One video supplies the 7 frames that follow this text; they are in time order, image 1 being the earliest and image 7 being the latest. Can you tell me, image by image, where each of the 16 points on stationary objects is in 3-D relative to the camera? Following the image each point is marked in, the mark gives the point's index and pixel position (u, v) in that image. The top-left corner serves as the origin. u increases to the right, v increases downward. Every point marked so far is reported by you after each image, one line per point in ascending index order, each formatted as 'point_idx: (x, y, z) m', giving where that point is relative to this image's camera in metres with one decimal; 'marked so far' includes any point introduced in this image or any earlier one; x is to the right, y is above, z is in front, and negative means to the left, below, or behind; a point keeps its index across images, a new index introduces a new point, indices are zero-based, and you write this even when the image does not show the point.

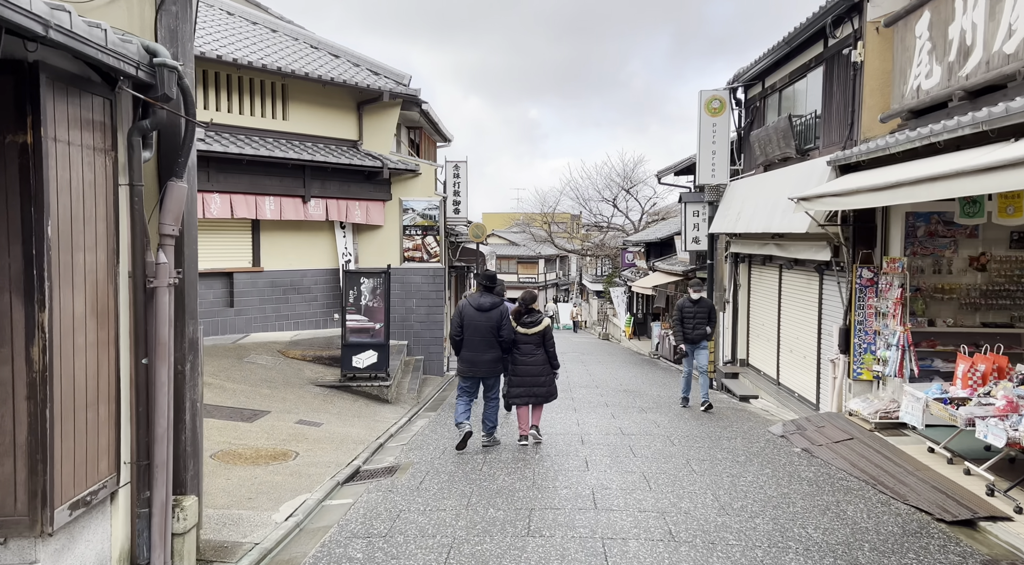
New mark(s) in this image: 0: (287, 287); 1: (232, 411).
0: (-4.6, -0.1, +15.0) m
1: (-3.7, -1.7, +9.5) m
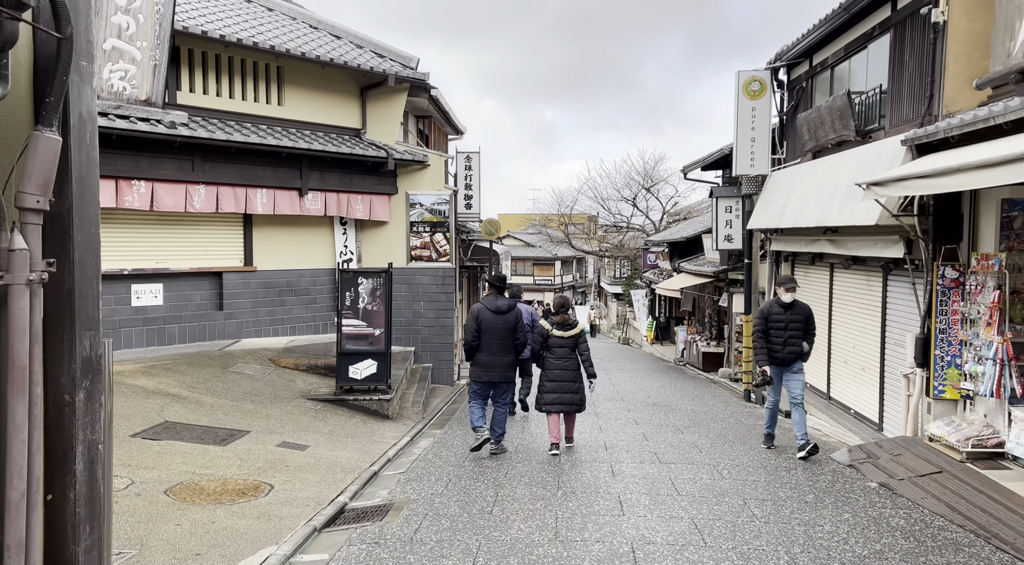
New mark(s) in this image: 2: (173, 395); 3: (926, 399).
0: (-4.3, -0.1, +13.7) m
1: (-3.5, -1.7, +8.2) m
2: (-4.3, -1.4, +9.3) m
3: (+4.6, -1.3, +8.0) m
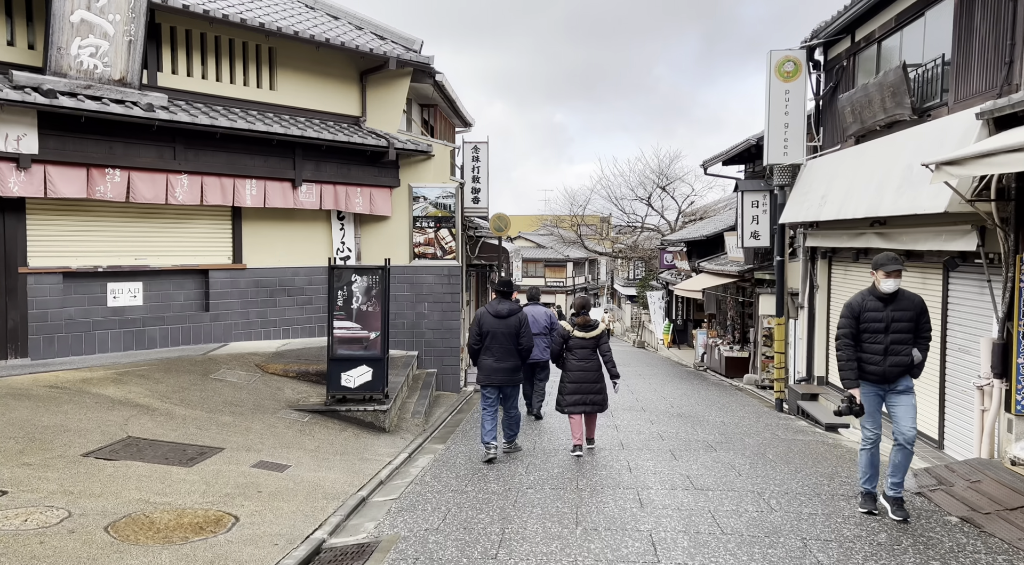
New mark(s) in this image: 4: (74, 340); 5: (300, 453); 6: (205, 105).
0: (-4.1, -0.1, +12.7) m
1: (-3.4, -1.6, +7.2) m
2: (-4.2, -1.4, +8.3) m
3: (+4.7, -1.3, +6.9) m
4: (-6.2, -0.8, +10.3) m
5: (-2.3, -1.8, +7.8) m
6: (-4.7, +2.7, +11.3) m
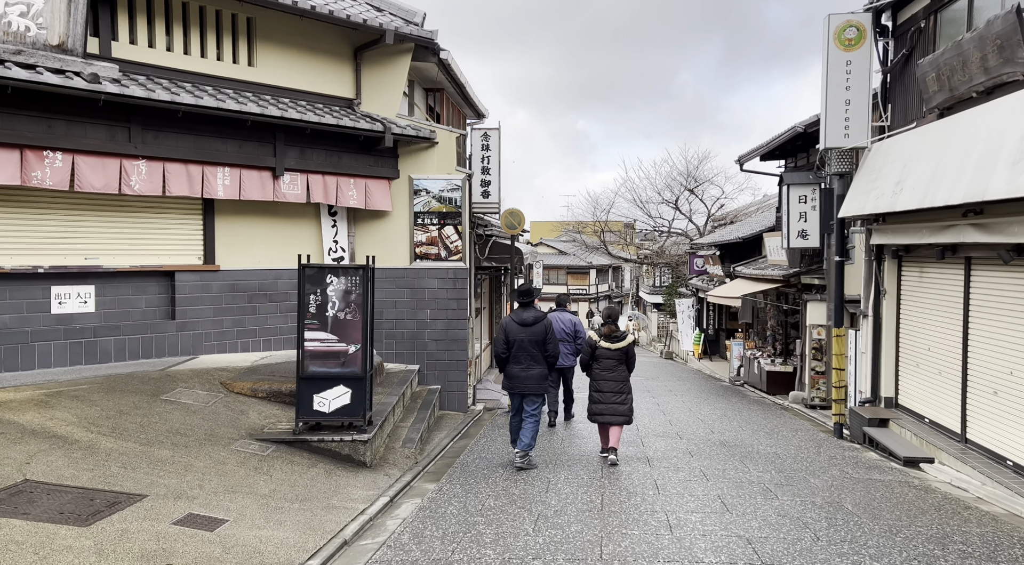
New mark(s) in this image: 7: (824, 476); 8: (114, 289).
0: (-3.9, -0.2, +11.1) m
1: (-3.4, -1.6, +5.6) m
2: (-4.1, -1.4, +6.6) m
3: (+4.7, -1.3, +5.0) m
4: (-6.0, -0.9, +8.7) m
5: (-2.2, -1.8, +6.1) m
6: (-4.6, +2.7, +9.7) m
7: (+3.4, -2.1, +7.9) m
8: (-5.3, -0.1, +9.8) m
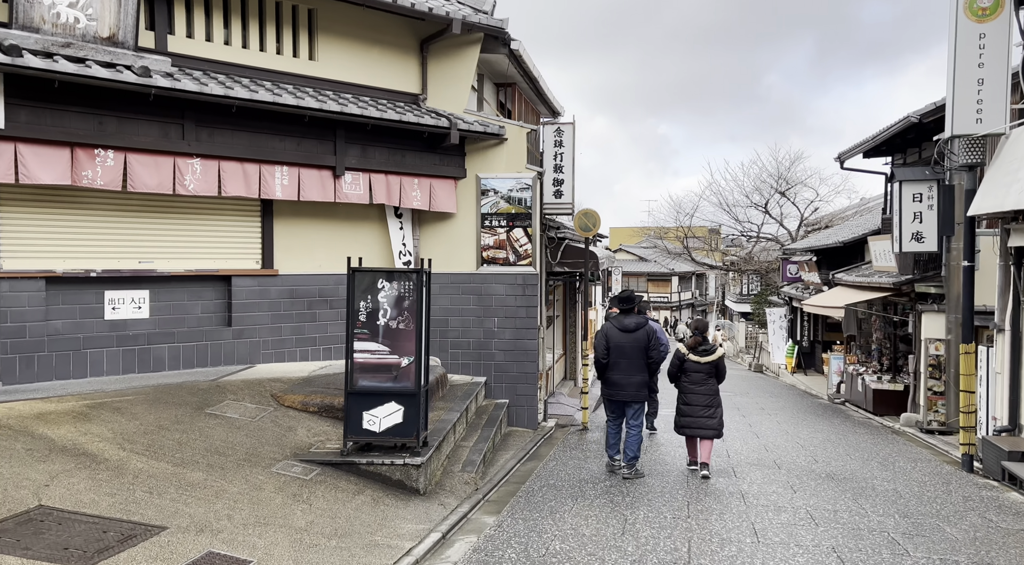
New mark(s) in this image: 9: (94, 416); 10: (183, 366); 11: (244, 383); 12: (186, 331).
0: (-2.9, -0.2, +10.5) m
1: (-2.9, -1.7, +5.0) m
2: (-3.5, -1.4, +6.1) m
3: (+5.0, -1.3, +3.5) m
4: (-5.2, -0.9, +8.4) m
5: (-1.7, -1.9, +5.4) m
6: (-3.6, +2.6, +9.3) m
7: (+4.0, -2.2, +6.5) m
8: (-4.4, -0.1, +9.4) m
9: (-4.0, -1.3, +7.0) m
10: (-4.2, -1.1, +9.4) m
11: (-3.2, -1.2, +8.7) m
12: (-4.2, -0.6, +9.5) m
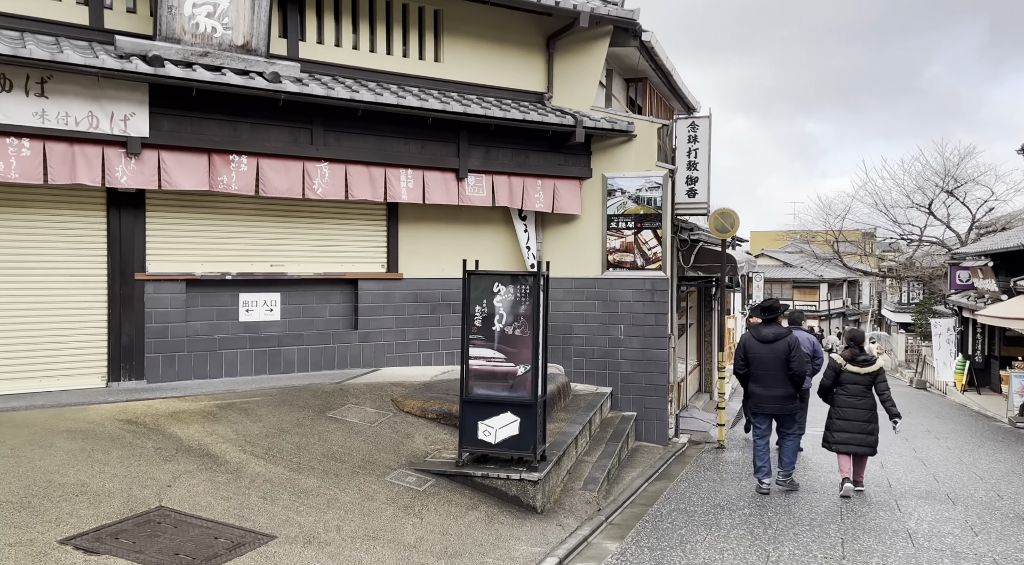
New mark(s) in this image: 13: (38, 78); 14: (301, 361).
0: (-1.1, -0.3, +10.4) m
1: (-2.1, -1.7, +4.9) m
2: (-2.5, -1.5, +6.2) m
3: (+5.4, -1.3, +2.1) m
4: (-3.8, -0.9, +8.8) m
5: (-0.9, -1.9, +5.1) m
6: (-2.0, +2.6, +9.3) m
7: (+5.0, -2.2, +5.2) m
8: (-2.8, -0.2, +9.5) m
9: (-2.8, -1.3, +7.1) m
10: (-2.6, -1.1, +9.5) m
11: (-1.7, -1.2, +8.6) m
12: (-2.6, -0.7, +9.6) m
13: (-4.7, +2.0, +7.2) m
14: (-2.7, -1.0, +9.5) m
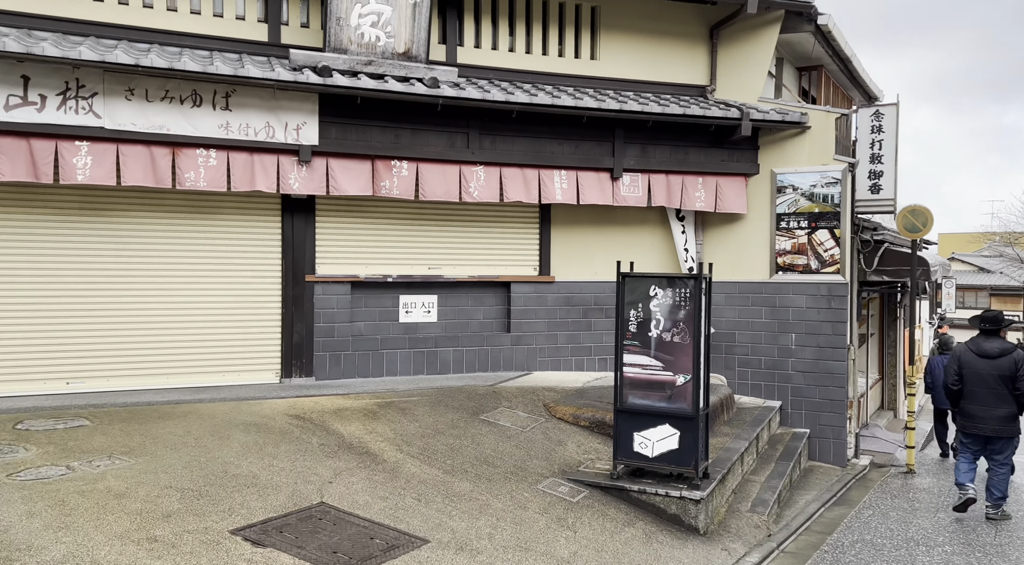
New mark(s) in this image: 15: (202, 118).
0: (+1.1, -0.3, +10.1) m
1: (-1.1, -1.7, +5.0) m
2: (-1.2, -1.5, +6.3) m
3: (+5.7, -1.4, +0.6) m
4: (-1.9, -1.0, +9.1) m
5: (+0.2, -1.9, +4.9) m
6: (0.0, +2.6, +9.3) m
7: (+5.9, -2.3, +3.8) m
8: (-0.7, -0.2, +9.6) m
9: (-1.3, -1.3, +7.3) m
10: (-0.6, -1.1, +9.6) m
11: (+0.1, -1.3, +8.5) m
12: (-0.6, -0.7, +9.7) m
13: (-3.1, +2.0, +7.7) m
14: (-0.7, -1.1, +9.6) m
15: (-3.3, +1.7, +7.7) m
